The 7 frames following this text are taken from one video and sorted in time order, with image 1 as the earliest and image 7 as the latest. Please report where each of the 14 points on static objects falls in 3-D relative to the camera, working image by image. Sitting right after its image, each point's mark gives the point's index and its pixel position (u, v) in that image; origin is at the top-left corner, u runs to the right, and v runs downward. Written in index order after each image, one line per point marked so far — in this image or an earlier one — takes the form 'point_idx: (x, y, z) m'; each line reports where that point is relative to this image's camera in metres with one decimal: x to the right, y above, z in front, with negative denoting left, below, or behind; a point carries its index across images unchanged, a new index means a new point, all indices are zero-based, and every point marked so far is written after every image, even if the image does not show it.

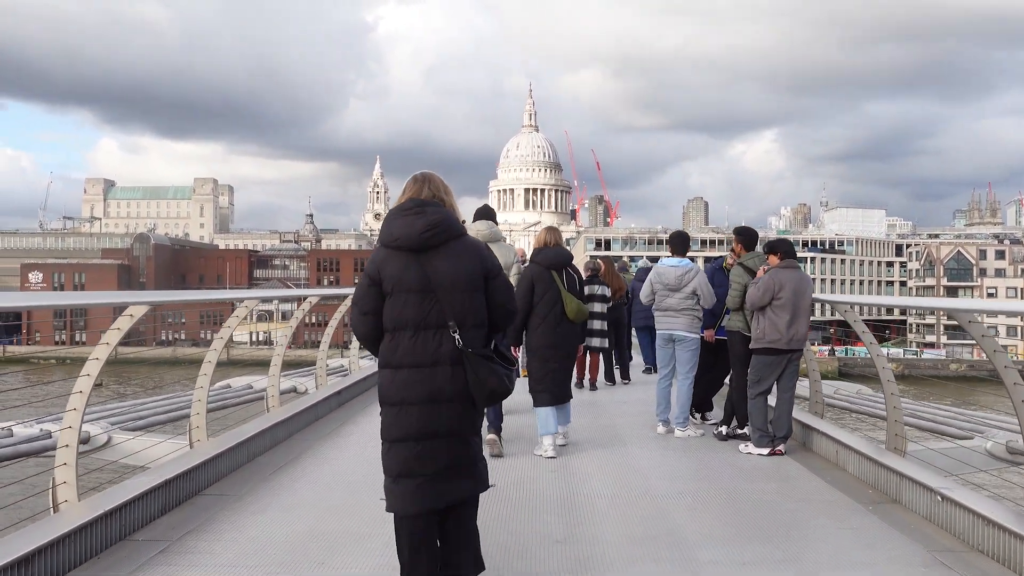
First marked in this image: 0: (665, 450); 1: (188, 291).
0: (+1.1, -1.2, +6.2) m
1: (-2.3, 0.0, +6.0) m
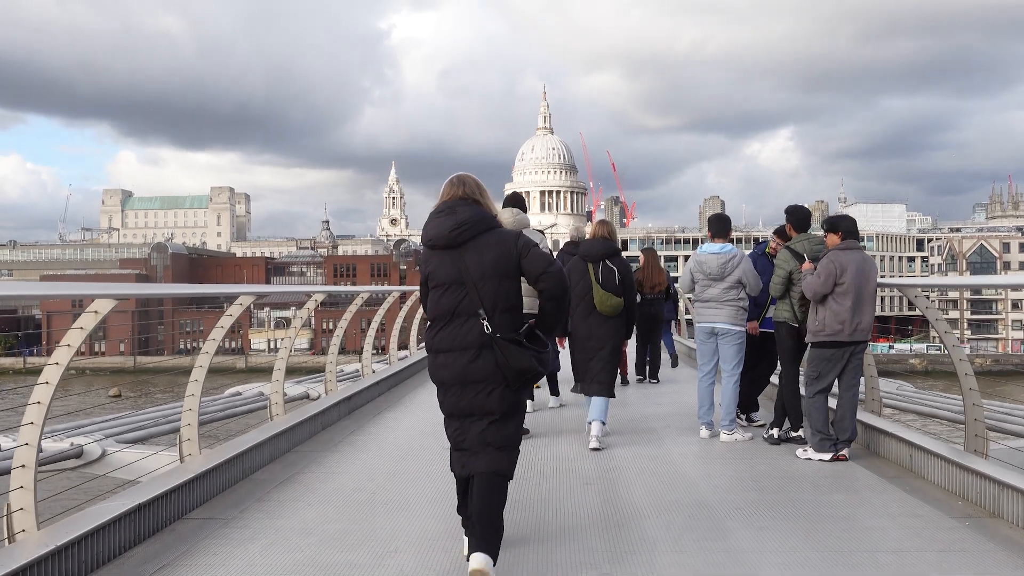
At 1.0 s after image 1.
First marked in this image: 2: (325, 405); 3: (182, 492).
0: (+1.3, -1.1, +5.5) m
1: (-2.1, 0.0, +5.4) m
2: (-1.5, -0.9, +6.8) m
3: (-1.6, -1.0, +4.2) m
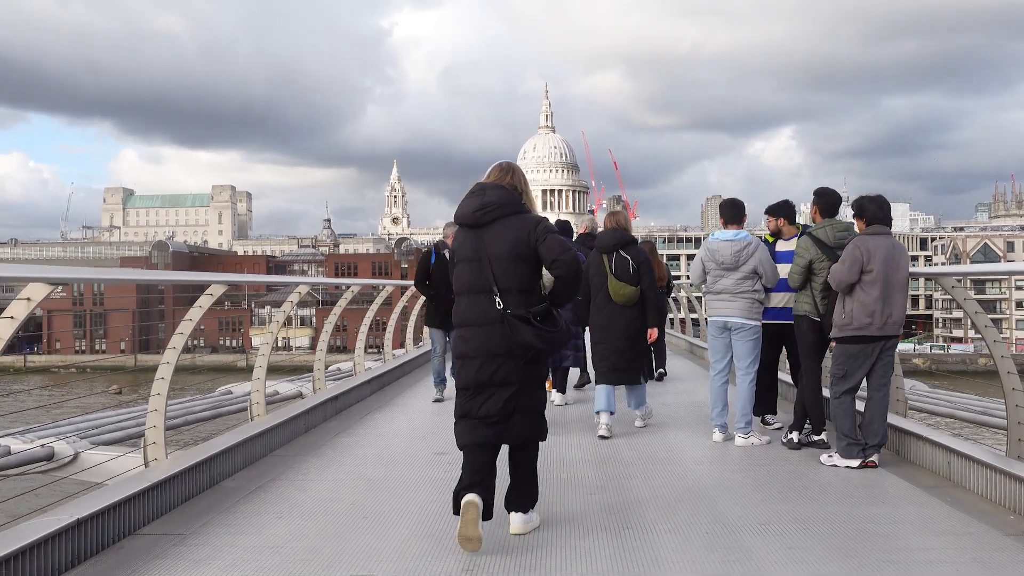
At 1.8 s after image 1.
0: (+1.2, -1.0, +5.0) m
1: (-2.1, +0.1, +4.9) m
2: (-1.5, -0.9, +6.3) m
3: (-1.7, -0.9, +3.8) m
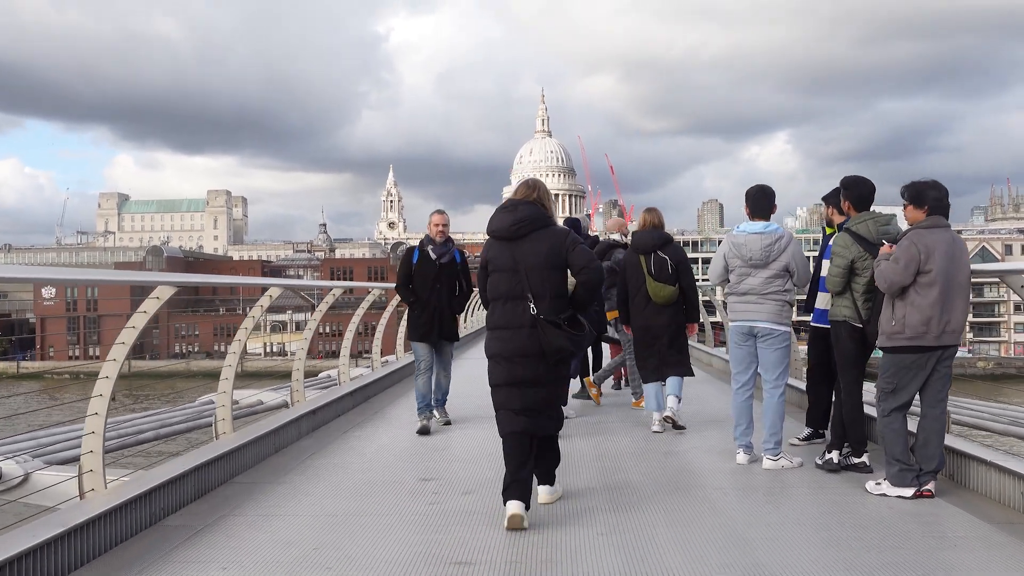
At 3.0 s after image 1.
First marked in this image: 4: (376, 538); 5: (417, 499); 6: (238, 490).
0: (+1.2, -1.0, +4.4) m
1: (-2.1, +0.1, +4.3) m
2: (-1.5, -0.9, +5.7) m
3: (-1.7, -1.0, +3.1) m
4: (-0.6, -1.0, +3.5) m
5: (-0.5, -1.0, +4.2) m
6: (-1.4, -1.1, +4.5) m
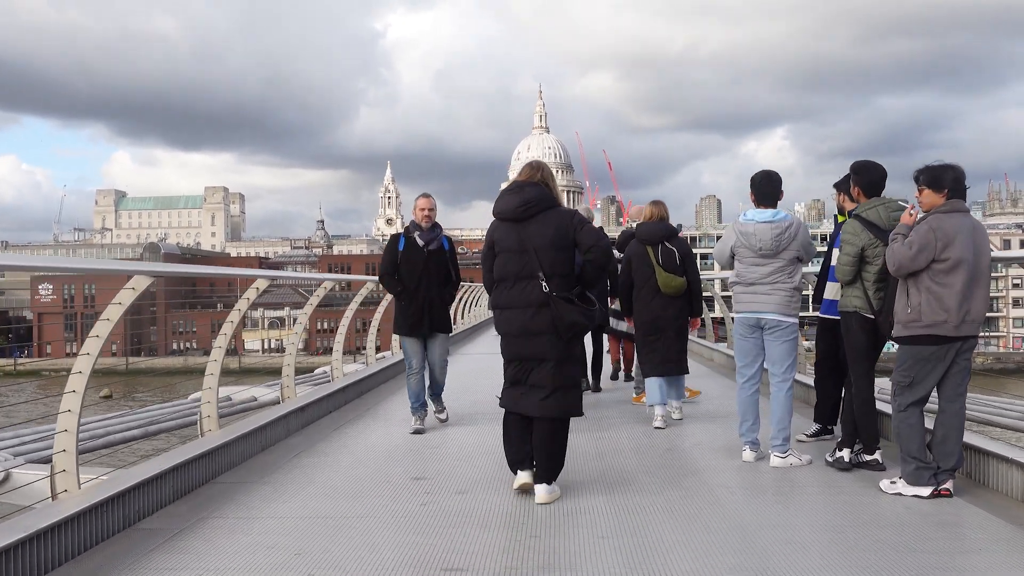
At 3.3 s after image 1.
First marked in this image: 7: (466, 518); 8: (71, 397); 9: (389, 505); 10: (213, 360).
0: (+1.2, -1.0, +4.2) m
1: (-2.2, +0.1, +4.0) m
2: (-1.5, -0.8, +5.5) m
3: (-1.7, -0.9, +2.9) m
4: (-0.6, -1.0, +3.3) m
5: (-0.5, -1.0, +4.0) m
6: (-1.4, -1.0, +4.3) m
7: (-0.2, -1.0, +3.7) m
8: (-2.0, -0.5, +3.9) m
9: (-0.6, -1.0, +3.9) m
10: (-1.9, -0.5, +5.6) m
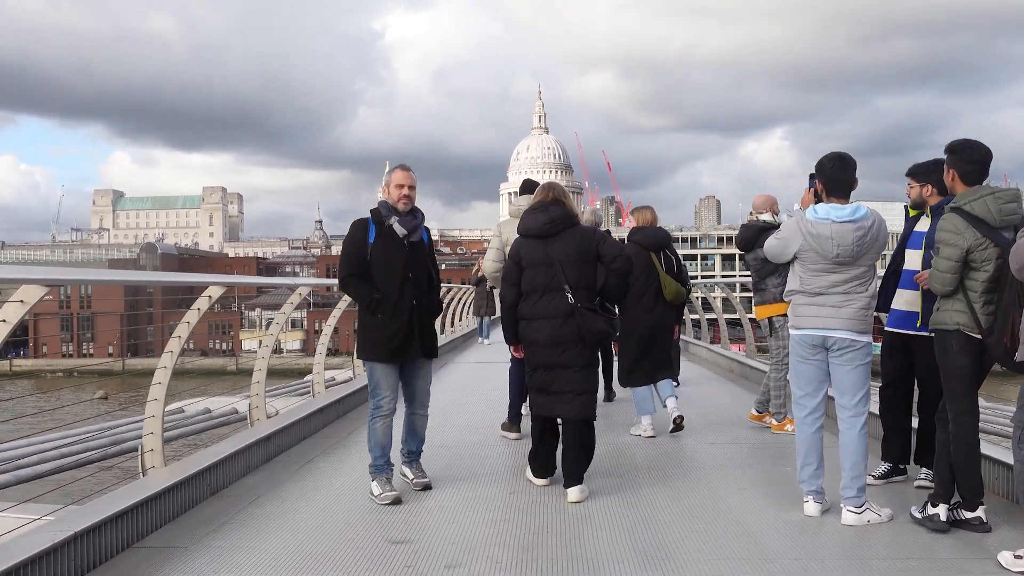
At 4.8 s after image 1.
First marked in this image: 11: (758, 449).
0: (+1.2, -1.0, +3.3) m
1: (-2.1, +0.1, +3.1) m
2: (-1.5, -0.9, +4.5) m
3: (-1.7, -1.0, +2.0) m
4: (-0.6, -1.0, +2.4) m
5: (-0.5, -1.0, +3.0) m
6: (-1.4, -1.0, +3.3) m
7: (-0.2, -1.0, +2.8) m
8: (-2.0, -0.5, +3.0) m
9: (-0.5, -1.0, +3.0) m
10: (-1.9, -0.5, +4.7) m
11: (+1.5, -1.0, +5.5) m
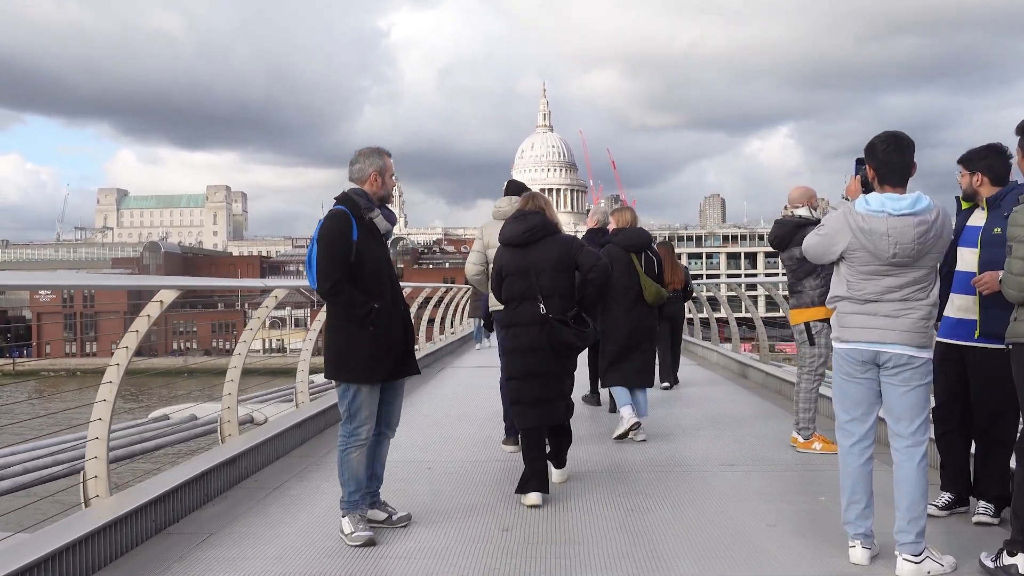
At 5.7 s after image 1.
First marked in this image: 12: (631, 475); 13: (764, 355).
0: (+1.2, -1.0, +2.7) m
1: (-2.2, 0.0, +2.6) m
2: (-1.5, -0.9, +4.0) m
3: (-1.7, -1.0, +1.4) m
4: (-0.6, -1.1, +1.9) m
5: (-0.5, -1.0, +2.5) m
6: (-1.5, -1.1, +2.8) m
7: (-0.2, -1.1, +2.2) m
8: (-2.0, -0.6, +2.4) m
9: (-0.6, -1.0, +2.4) m
10: (-2.0, -0.5, +4.1) m
11: (+1.5, -1.1, +4.9) m
12: (+0.7, -1.1, +4.9) m
13: (+2.8, -0.8, +9.6) m
